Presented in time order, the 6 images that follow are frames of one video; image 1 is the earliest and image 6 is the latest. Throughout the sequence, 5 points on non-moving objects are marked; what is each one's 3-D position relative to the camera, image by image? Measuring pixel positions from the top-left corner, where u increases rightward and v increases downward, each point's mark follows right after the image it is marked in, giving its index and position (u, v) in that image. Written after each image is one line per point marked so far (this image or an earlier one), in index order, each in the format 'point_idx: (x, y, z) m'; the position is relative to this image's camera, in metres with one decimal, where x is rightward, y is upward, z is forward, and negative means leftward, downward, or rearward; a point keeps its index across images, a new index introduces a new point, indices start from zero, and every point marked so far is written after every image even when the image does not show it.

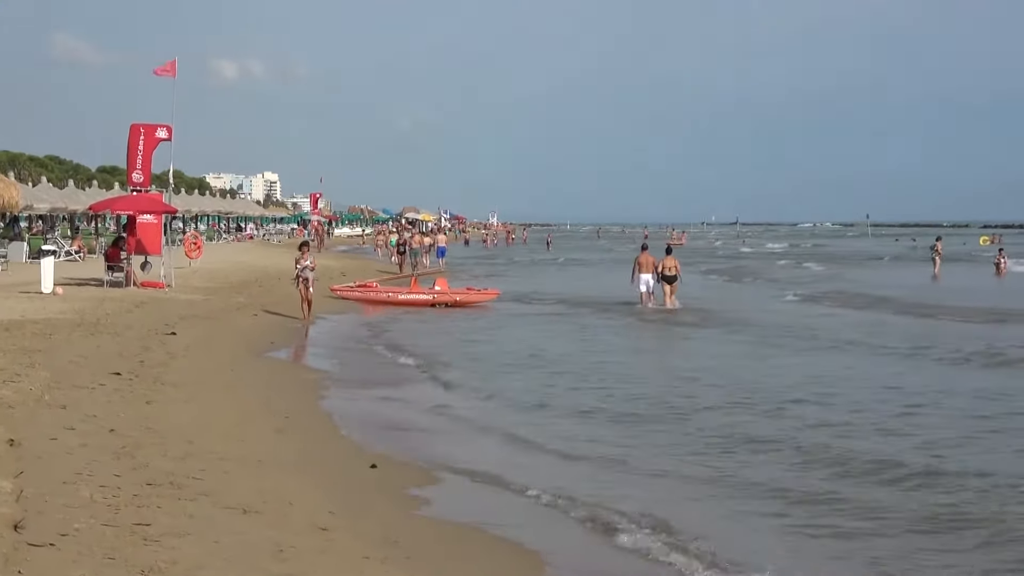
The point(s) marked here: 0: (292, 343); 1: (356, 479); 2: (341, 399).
0: (-3.2, -0.8, +14.6) m
1: (-1.4, -1.8, +10.0) m
2: (-2.1, -1.3, +12.4) m
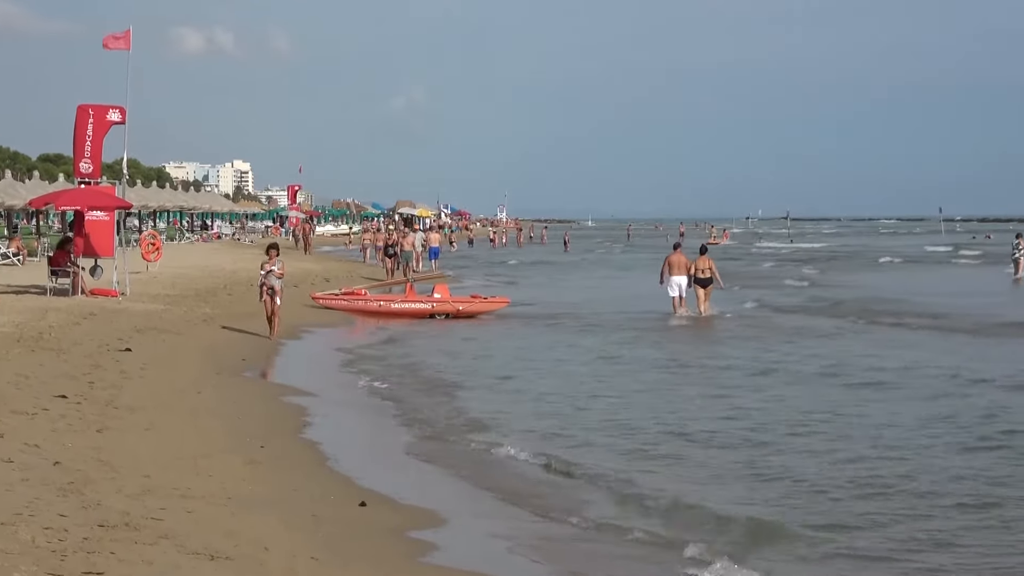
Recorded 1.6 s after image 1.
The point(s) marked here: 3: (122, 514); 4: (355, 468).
0: (-3.1, -0.9, +13.1) m
1: (-1.3, -1.8, +8.5) m
2: (-2.0, -1.4, +10.9) m
3: (-2.8, -1.7, +7.9) m
4: (-1.4, -1.6, +9.7) m
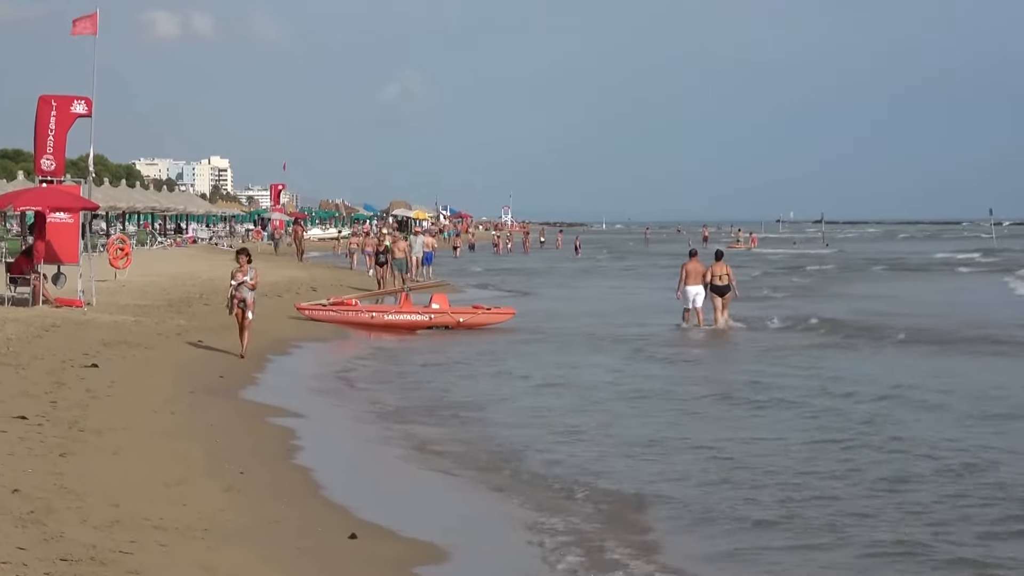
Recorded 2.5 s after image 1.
0: (-3.1, -0.9, +12.3) m
1: (-1.3, -1.9, +7.6) m
2: (-1.9, -1.4, +10.0) m
3: (-2.8, -1.7, +7.0) m
4: (-1.4, -1.7, +8.8) m
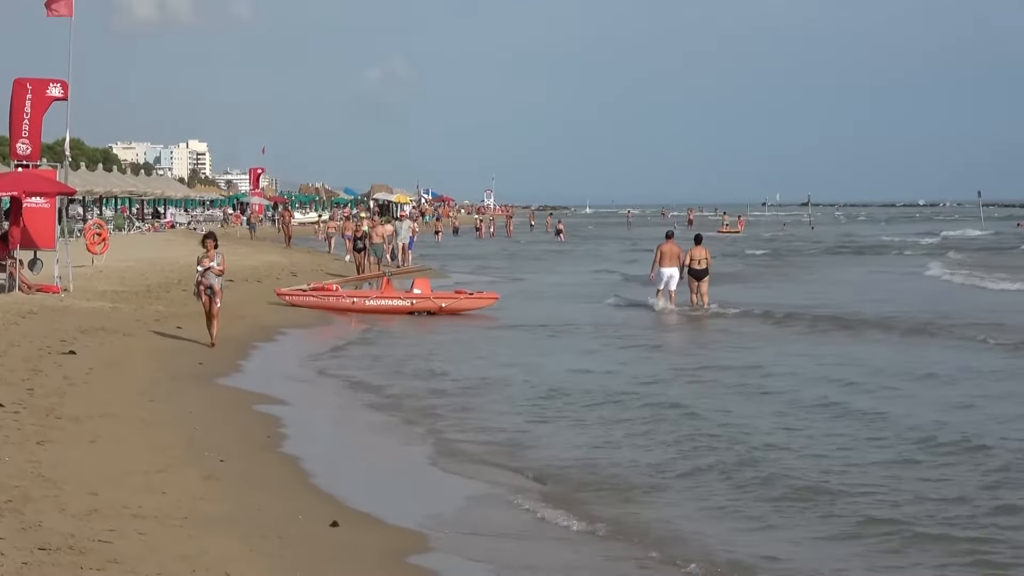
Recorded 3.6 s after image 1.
0: (-3.2, -0.8, +12.2) m
1: (-1.4, -1.8, +7.5) m
2: (-2.0, -1.3, +9.9) m
3: (-2.9, -1.6, +6.9) m
4: (-1.5, -1.6, +8.7) m
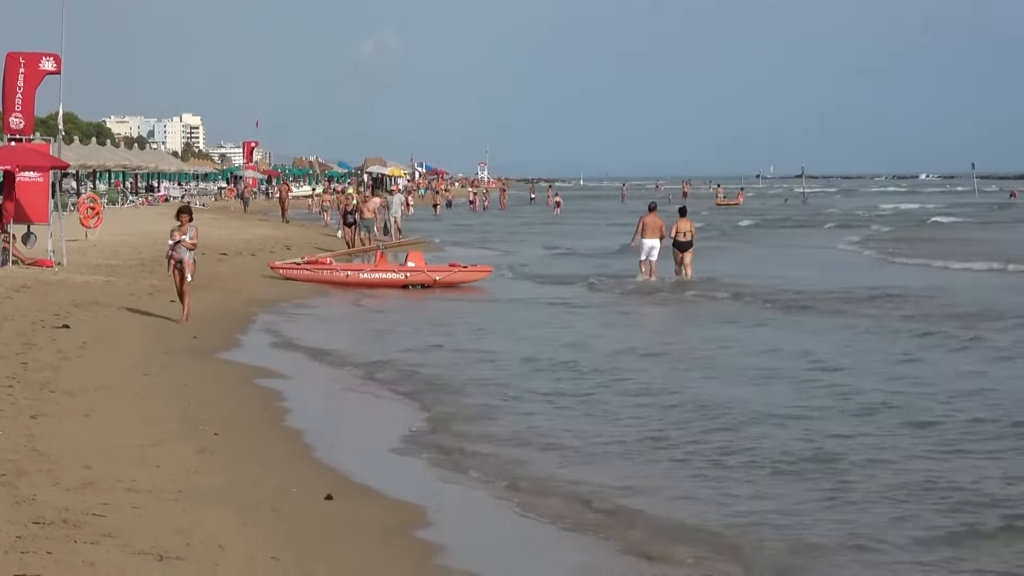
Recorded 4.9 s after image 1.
0: (-3.3, -0.6, +12.2) m
1: (-1.5, -1.6, +7.5) m
2: (-2.1, -1.1, +9.9) m
3: (-2.9, -1.4, +6.9) m
4: (-1.5, -1.4, +8.7) m
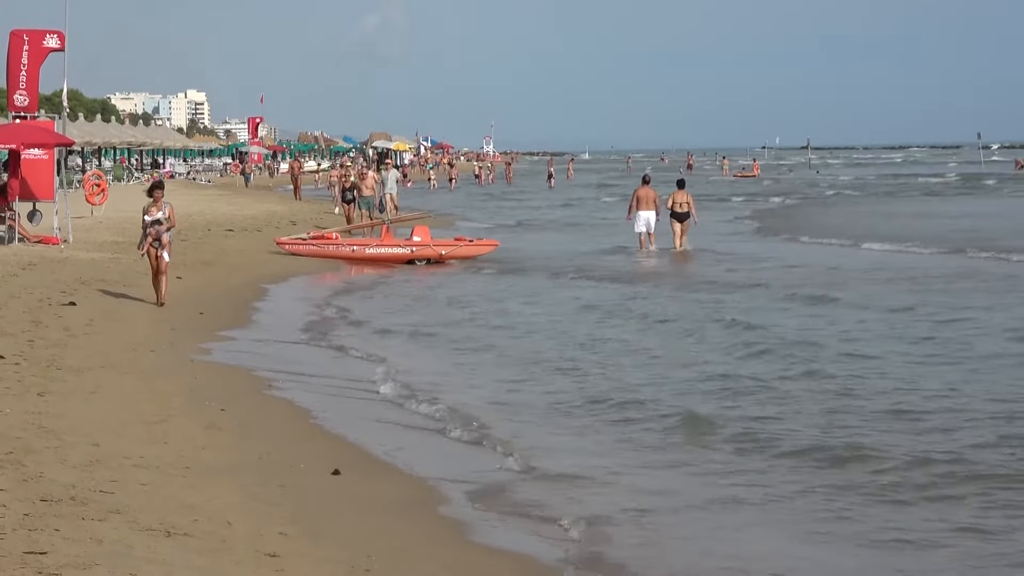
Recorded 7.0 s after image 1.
0: (-3.2, -0.4, +12.2) m
1: (-1.4, -1.4, +7.5) m
2: (-2.0, -0.9, +9.9) m
3: (-2.9, -1.3, +6.9) m
4: (-1.5, -1.2, +8.7) m
